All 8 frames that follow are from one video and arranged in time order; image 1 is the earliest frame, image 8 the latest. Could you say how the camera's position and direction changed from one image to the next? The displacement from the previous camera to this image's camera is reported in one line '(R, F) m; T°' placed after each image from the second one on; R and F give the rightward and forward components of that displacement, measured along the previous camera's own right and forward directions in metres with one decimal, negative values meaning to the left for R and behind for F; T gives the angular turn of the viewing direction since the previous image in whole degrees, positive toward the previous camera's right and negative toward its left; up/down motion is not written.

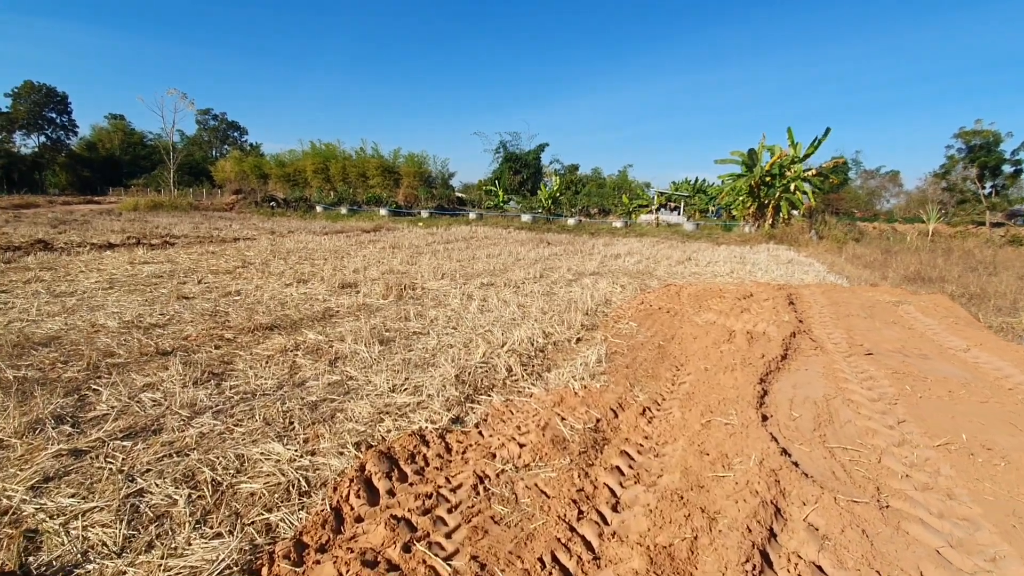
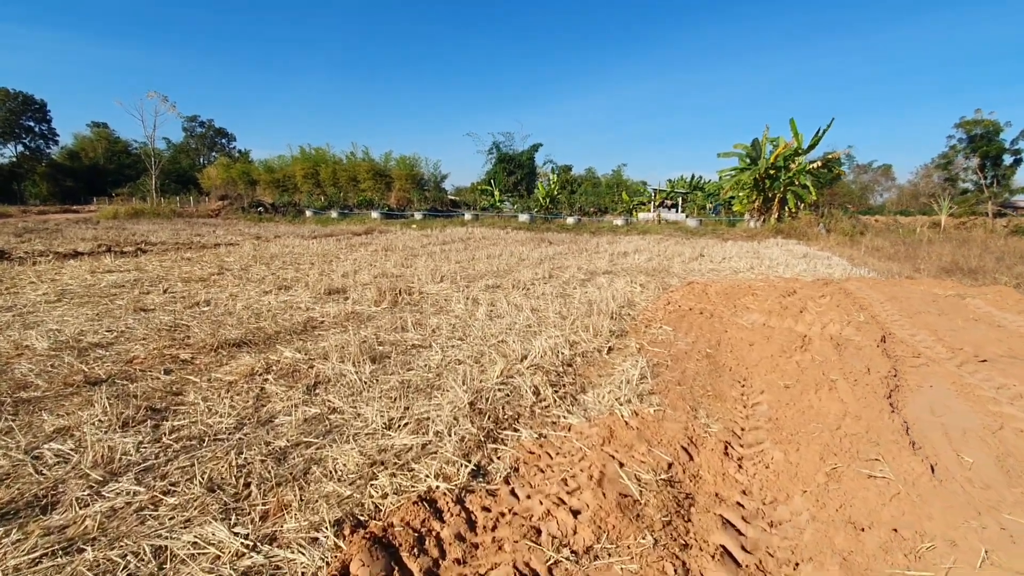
(-0.1, +0.5) m; +1°
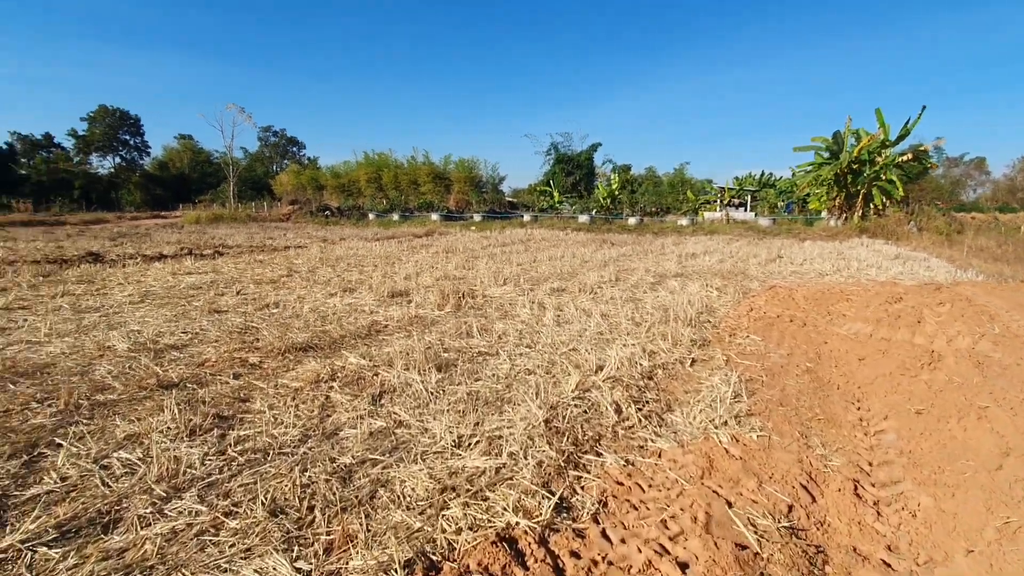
(-0.1, +0.2) m; -6°
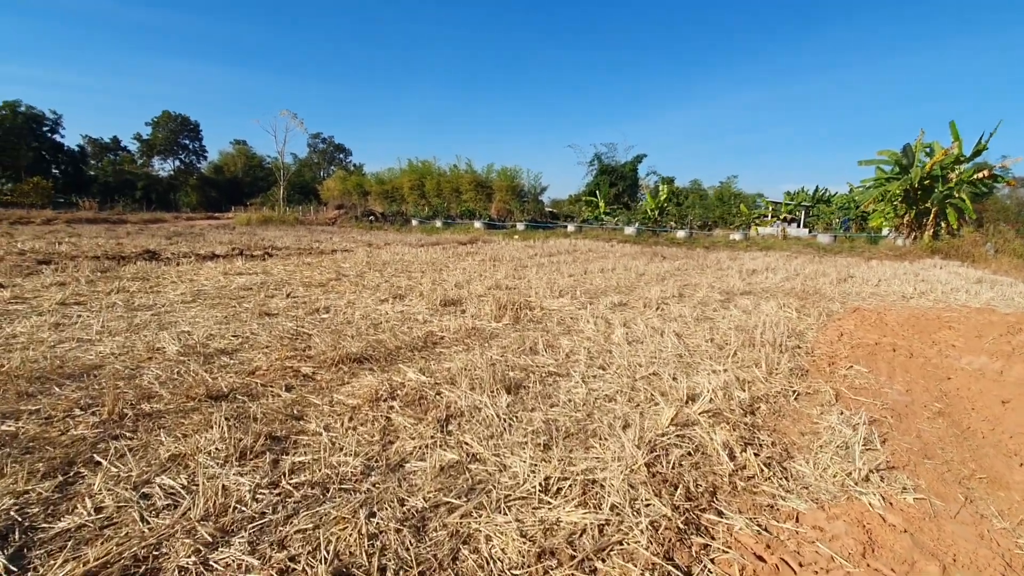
(-0.2, +0.2) m; -4°
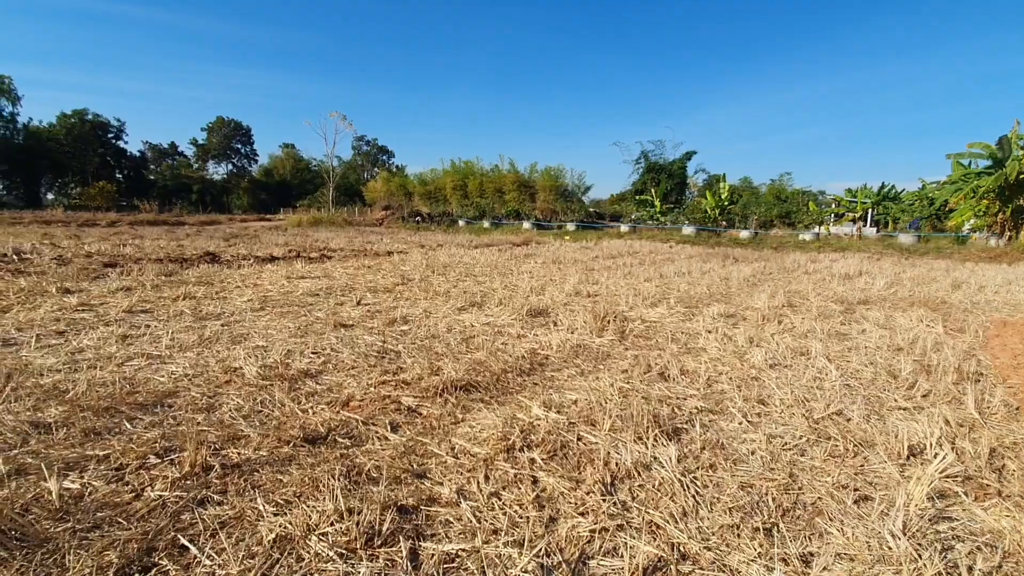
(-0.4, +0.4) m; -4°
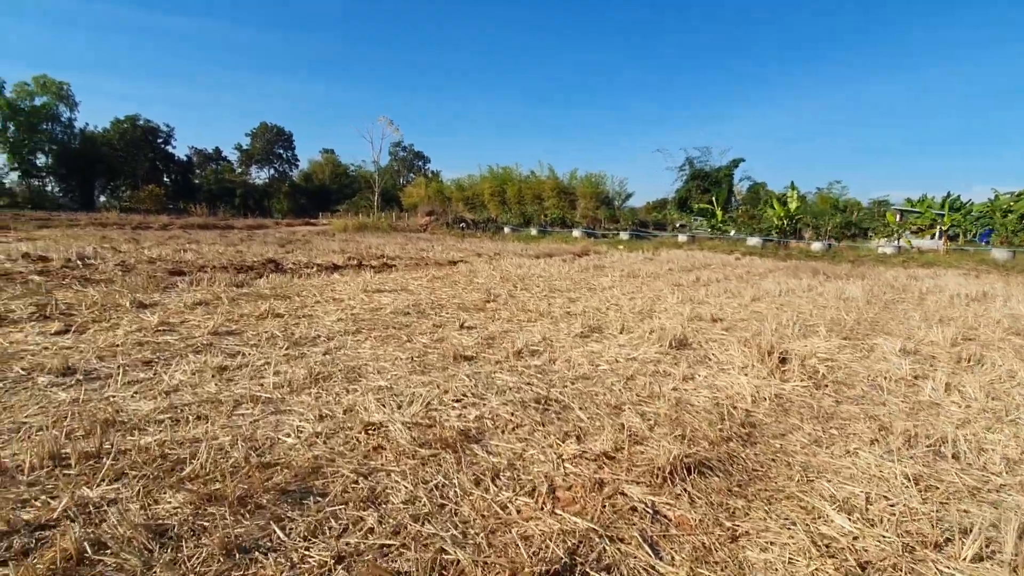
(-0.6, +0.5) m; -3°
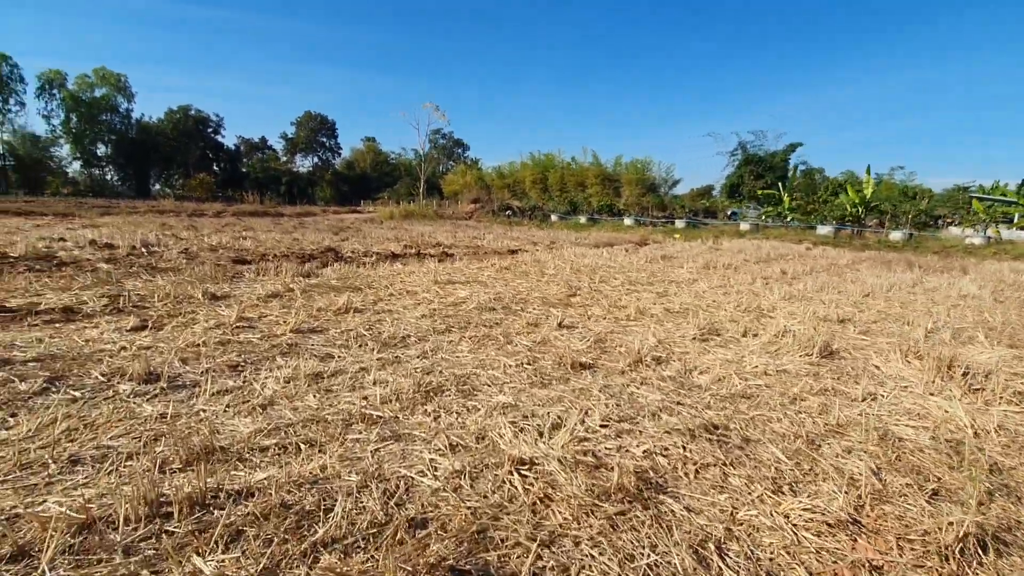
(-0.4, +0.4) m; -4°
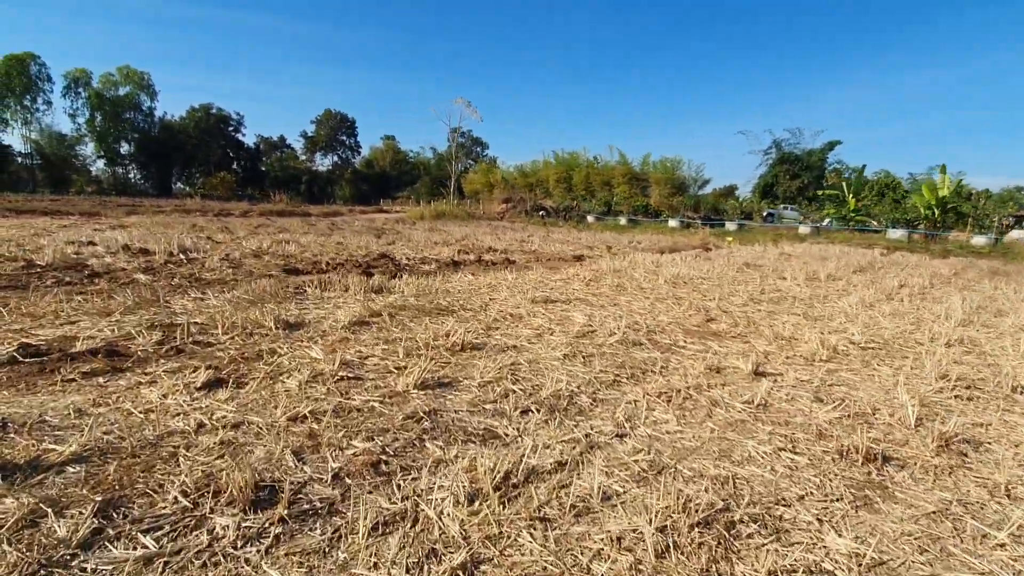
(-0.7, +0.7) m; -1°
